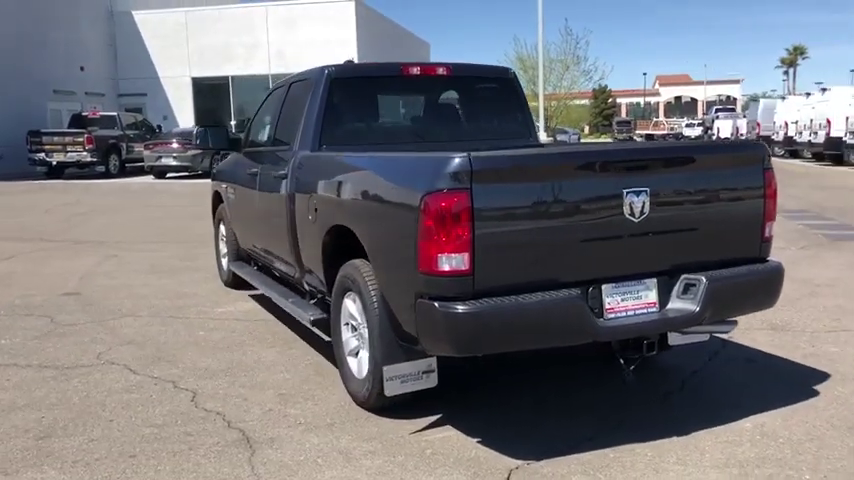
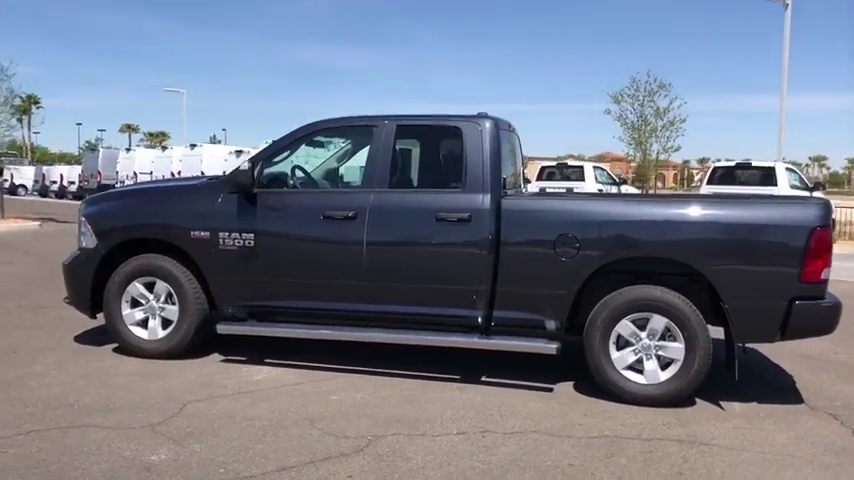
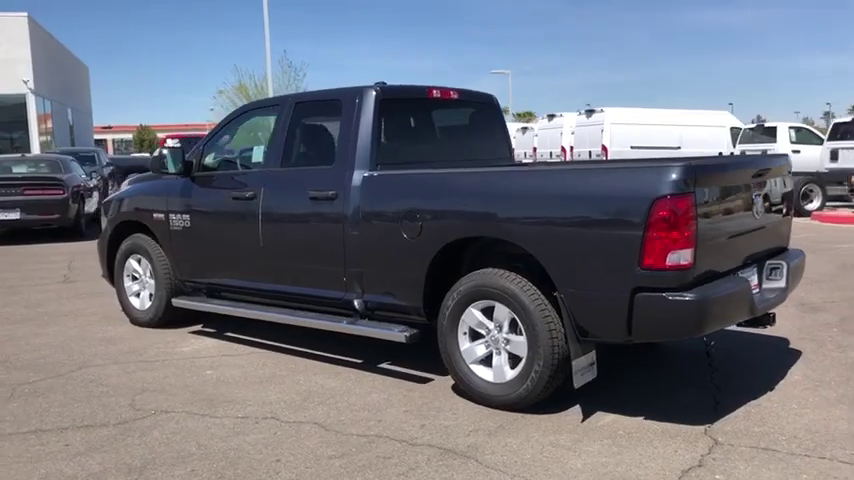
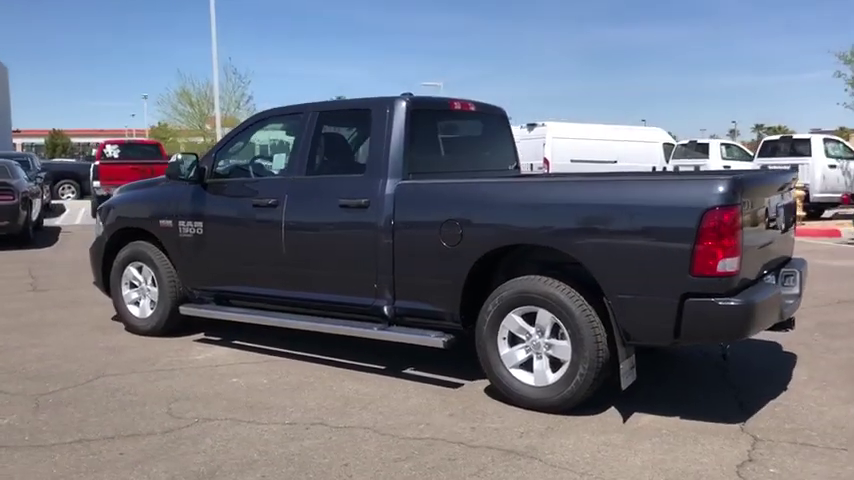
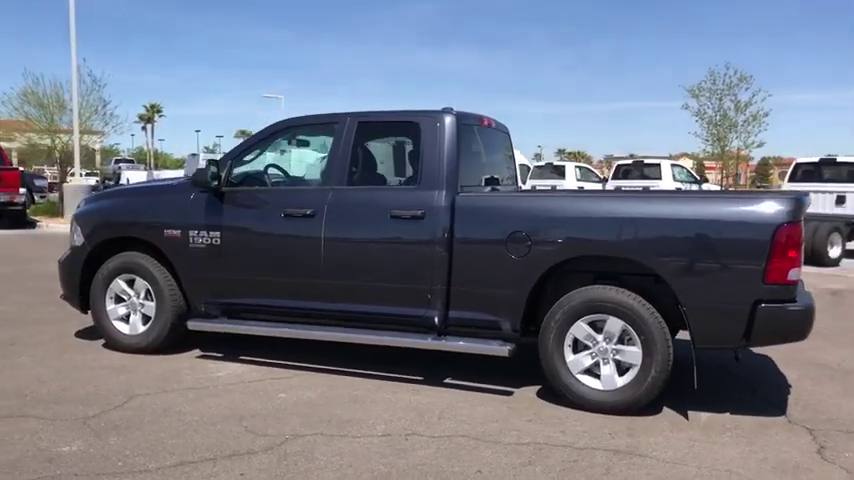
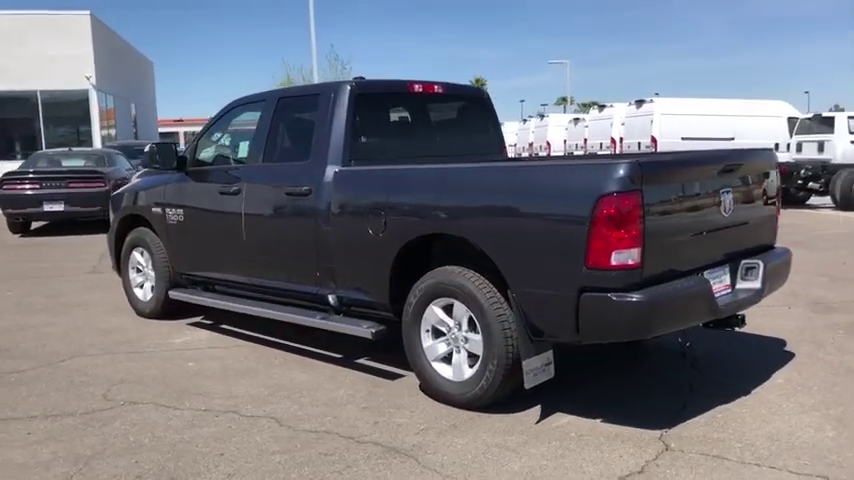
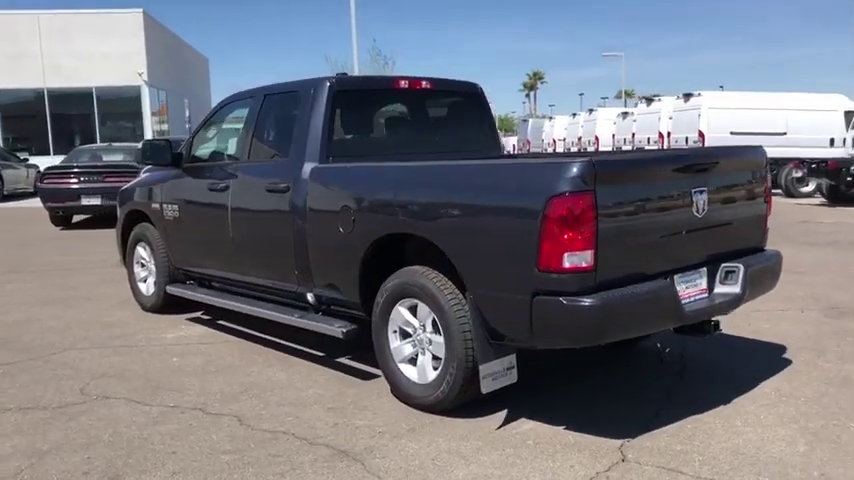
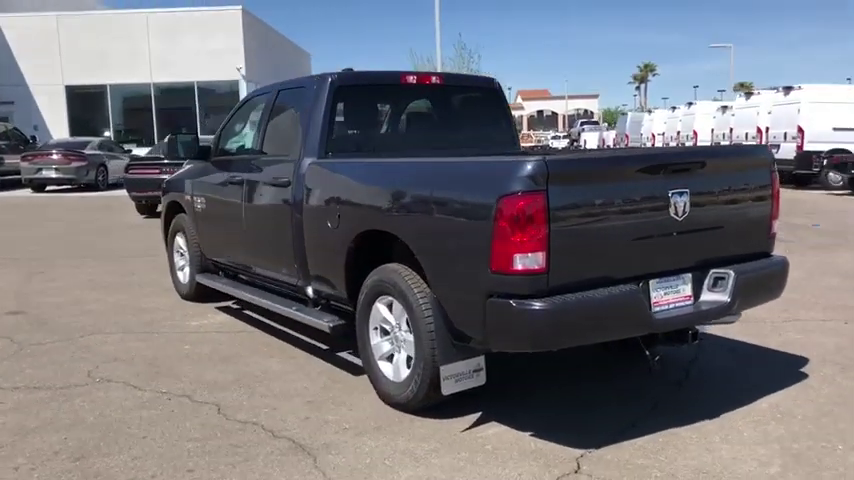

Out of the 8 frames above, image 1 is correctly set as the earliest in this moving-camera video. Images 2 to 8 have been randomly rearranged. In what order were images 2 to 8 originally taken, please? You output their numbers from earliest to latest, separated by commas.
8, 7, 6, 3, 4, 5, 2
